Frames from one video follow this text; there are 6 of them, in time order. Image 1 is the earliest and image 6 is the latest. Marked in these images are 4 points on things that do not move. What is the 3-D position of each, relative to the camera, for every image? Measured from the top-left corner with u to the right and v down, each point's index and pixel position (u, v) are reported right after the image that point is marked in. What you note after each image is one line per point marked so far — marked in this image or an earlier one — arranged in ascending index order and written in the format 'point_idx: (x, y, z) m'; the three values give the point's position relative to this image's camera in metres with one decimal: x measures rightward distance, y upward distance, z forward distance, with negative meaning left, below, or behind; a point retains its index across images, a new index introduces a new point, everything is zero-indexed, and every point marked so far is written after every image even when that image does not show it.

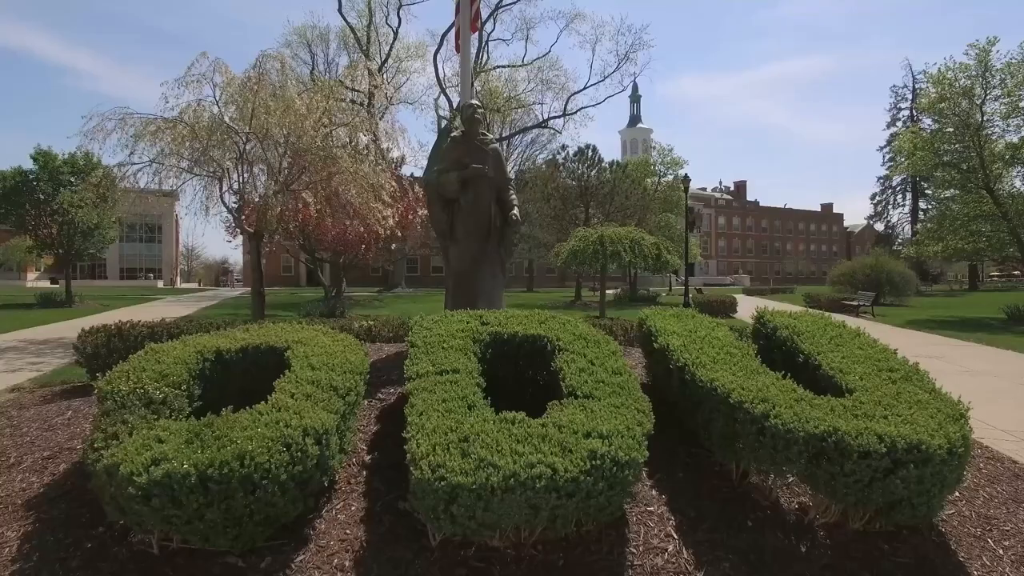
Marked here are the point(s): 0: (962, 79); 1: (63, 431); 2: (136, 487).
0: (+12.0, +5.6, +18.3) m
1: (-2.2, -0.7, +3.4) m
2: (-1.1, -0.6, +2.0) m
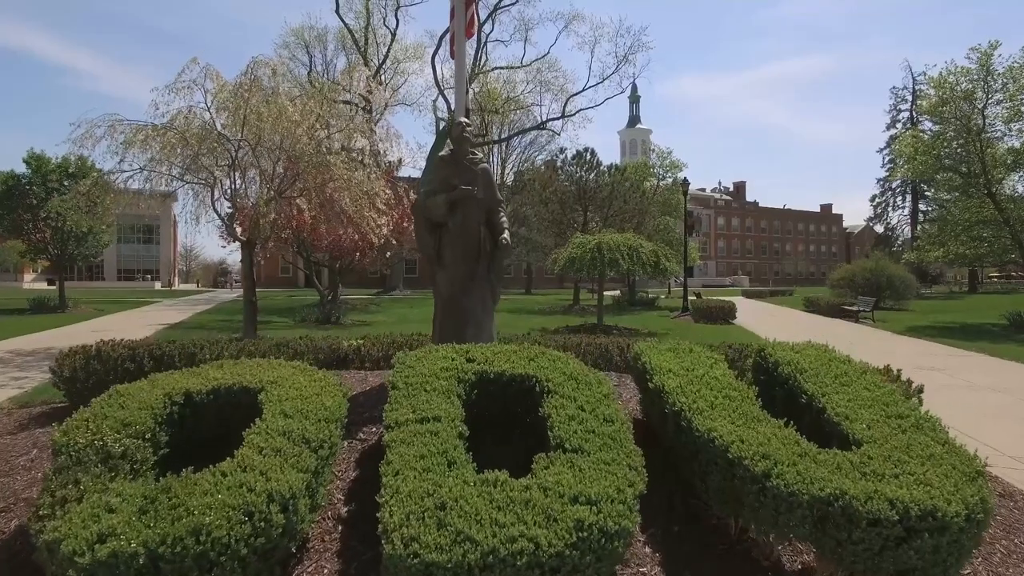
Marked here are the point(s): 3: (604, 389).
0: (+11.9, +5.4, +18.1) m
1: (-2.3, -0.9, +3.2) m
2: (-1.2, -0.8, +1.9) m
3: (+0.4, -0.4, +3.0) m
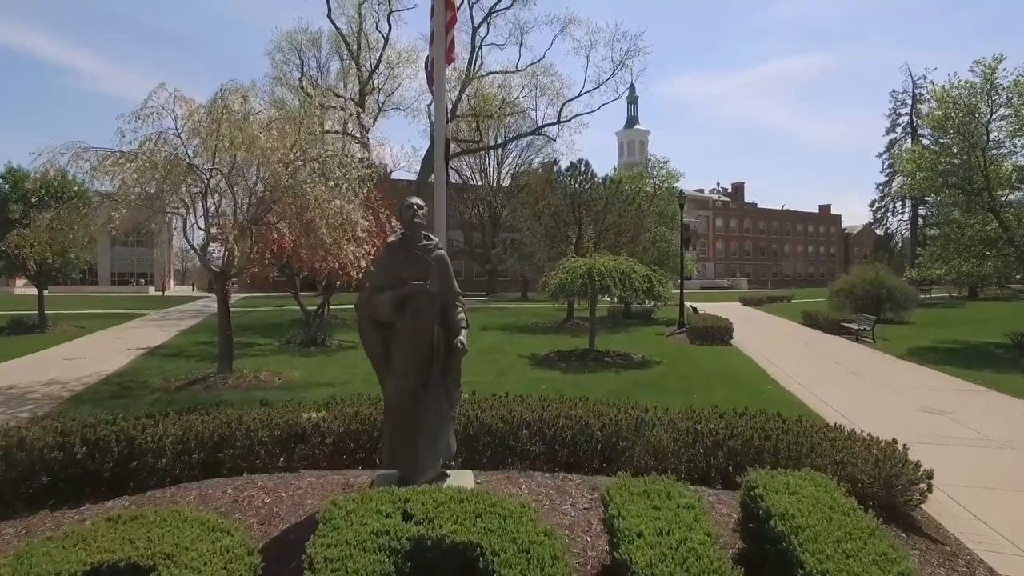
0: (+11.7, +4.9, +17.6) m
1: (-2.5, -1.4, +2.7) m
2: (-1.4, -1.3, +1.4) m
3: (+0.2, -1.0, +2.5) m
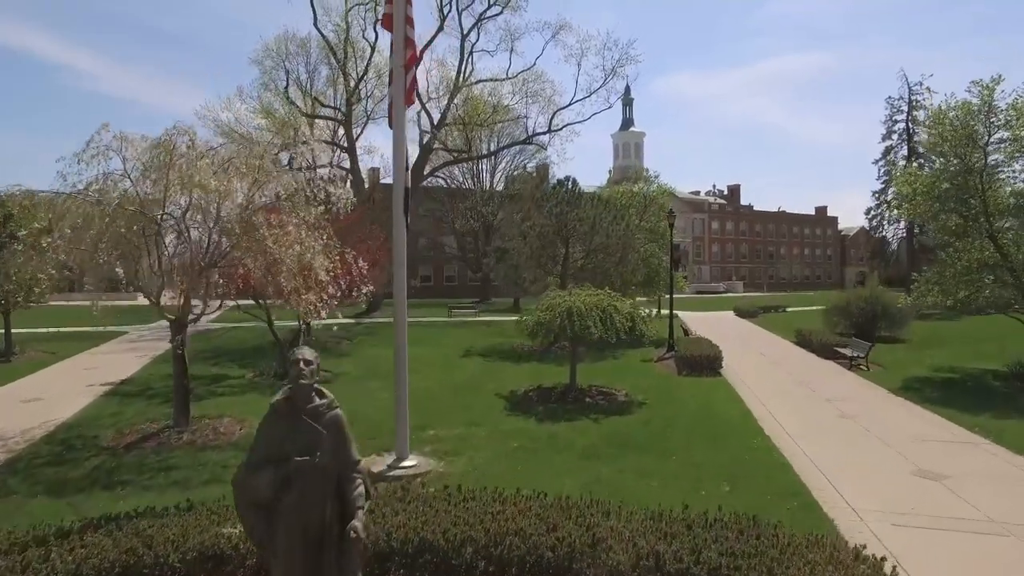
0: (+11.2, +4.2, +17.0) m
1: (-2.9, -2.2, +2.1) m
2: (-1.8, -2.1, +0.8) m
3: (-0.2, -1.8, +1.9) m
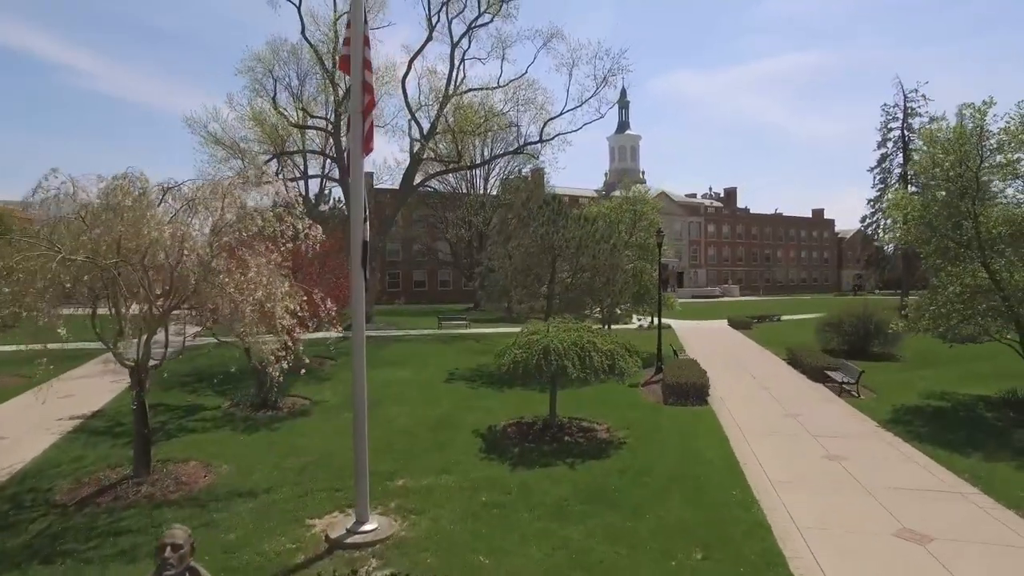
0: (+10.8, +3.6, +16.7) m
1: (-3.3, -2.9, +1.7) m
2: (-2.2, -2.8, +0.4) m
3: (-0.6, -2.5, +1.5) m
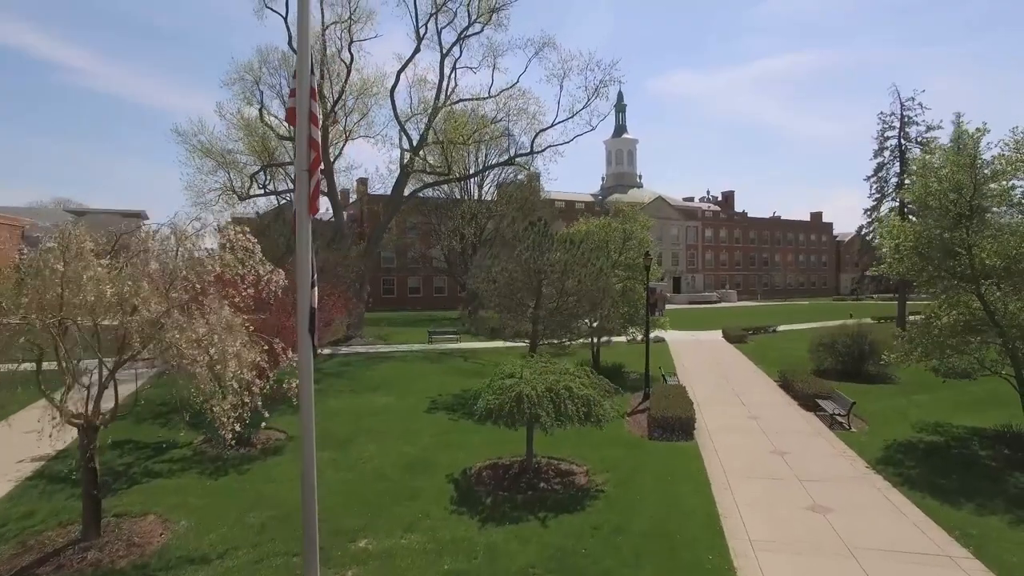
0: (+10.3, +2.8, +16.2) m
1: (-3.8, -3.7, +1.2) m
2: (-2.7, -3.6, -0.1) m
3: (-1.1, -3.3, +1.0) m
